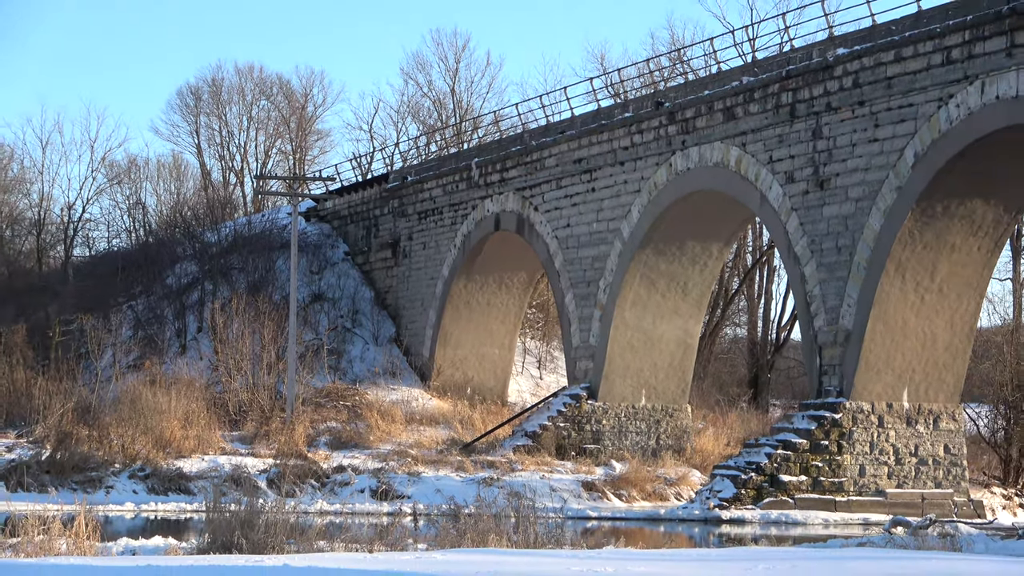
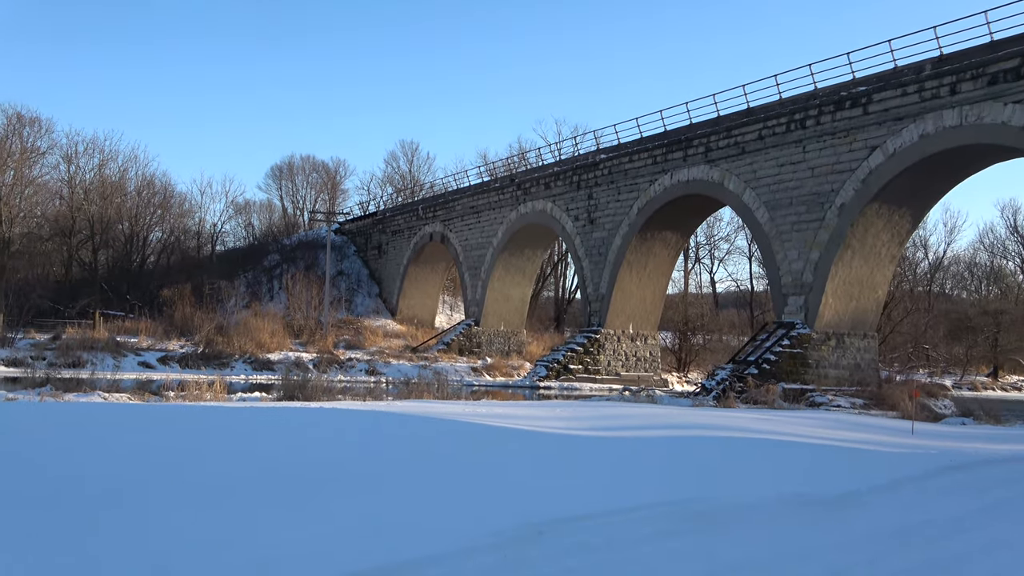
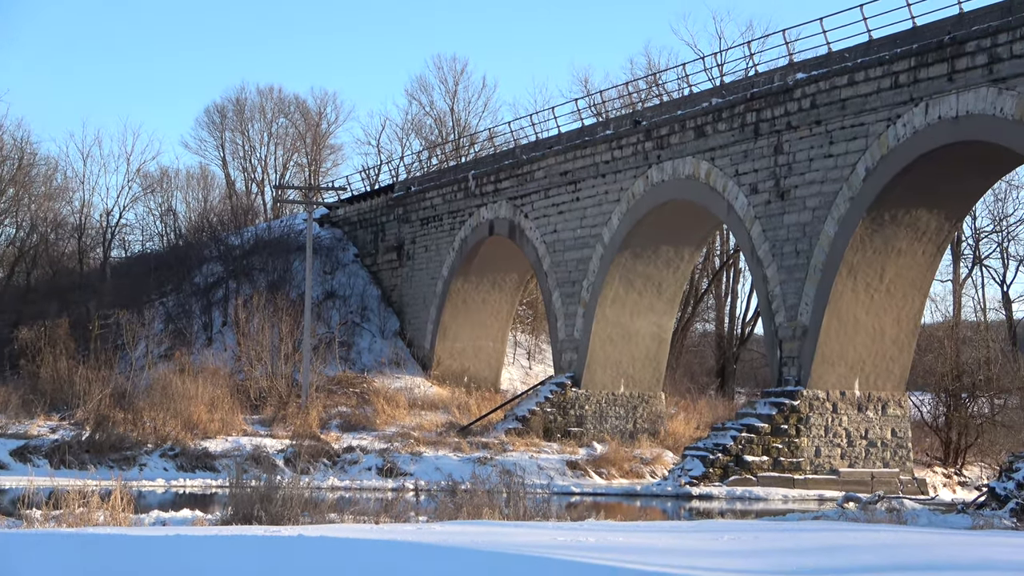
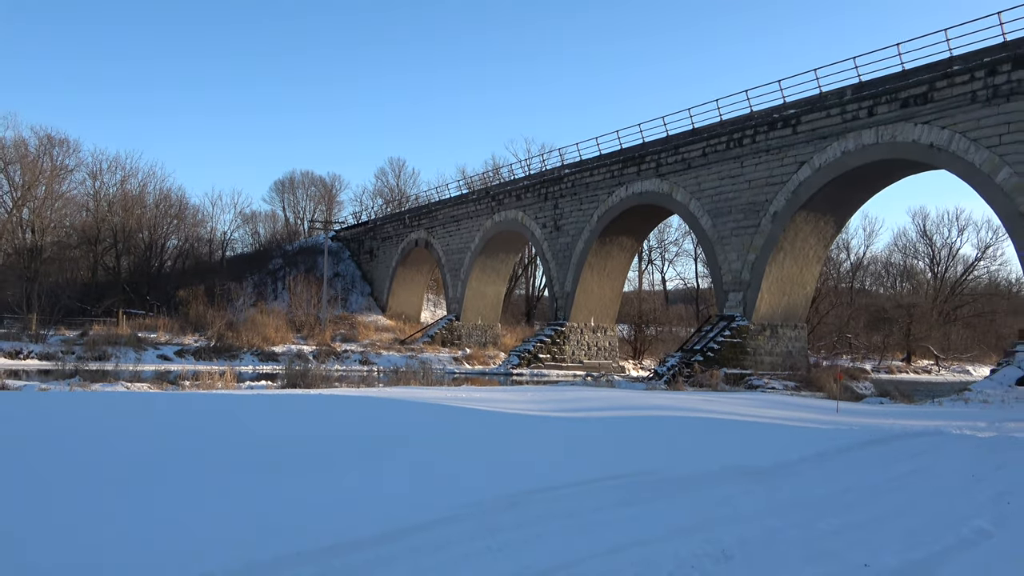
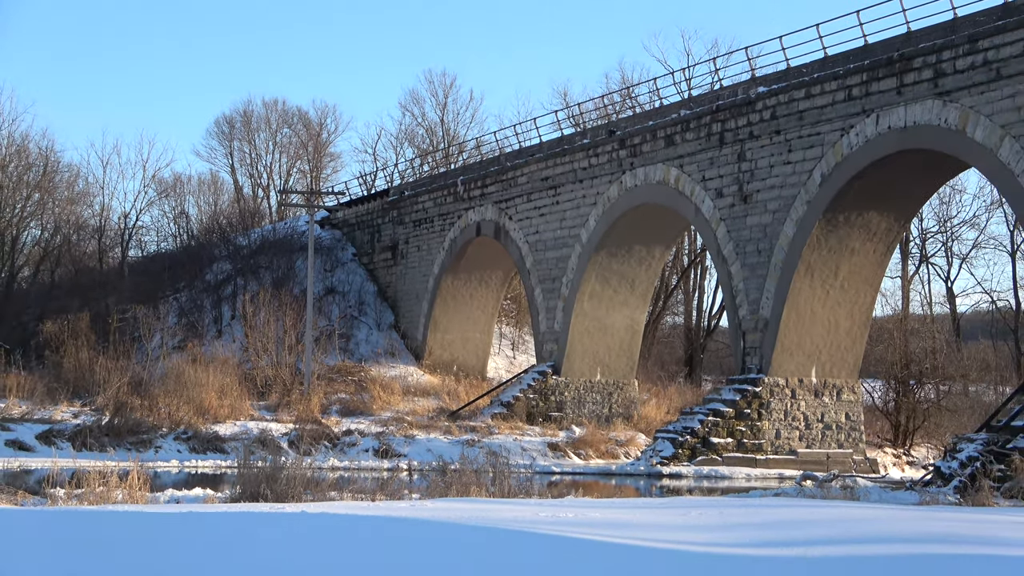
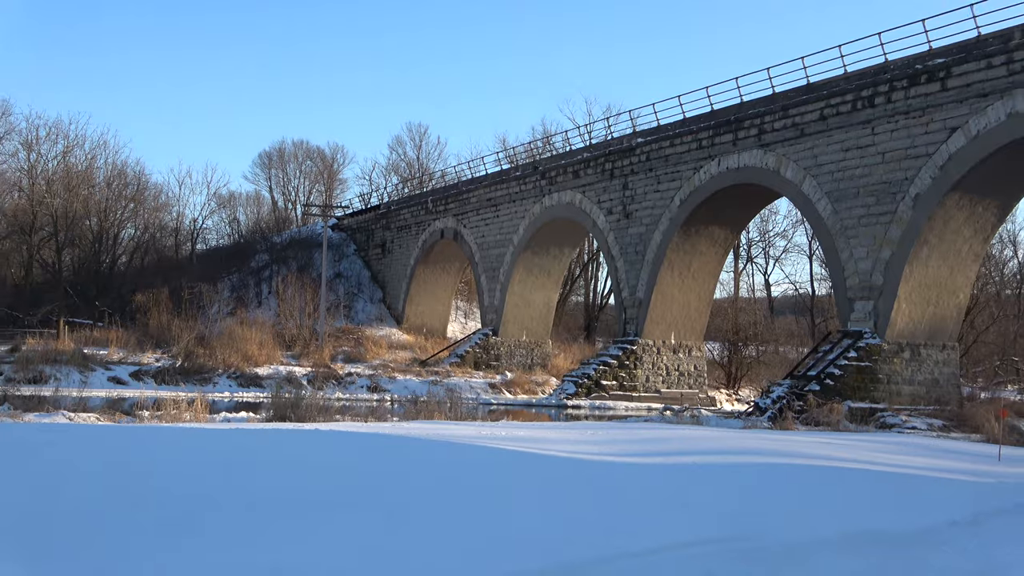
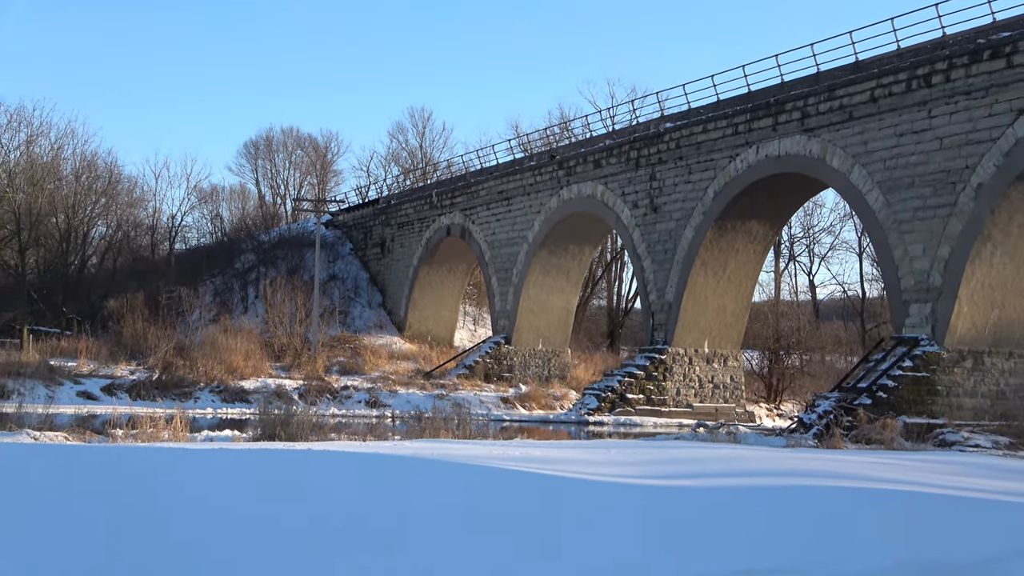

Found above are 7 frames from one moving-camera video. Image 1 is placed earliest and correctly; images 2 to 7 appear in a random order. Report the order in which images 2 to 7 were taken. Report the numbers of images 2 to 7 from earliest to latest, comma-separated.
3, 5, 7, 6, 2, 4
